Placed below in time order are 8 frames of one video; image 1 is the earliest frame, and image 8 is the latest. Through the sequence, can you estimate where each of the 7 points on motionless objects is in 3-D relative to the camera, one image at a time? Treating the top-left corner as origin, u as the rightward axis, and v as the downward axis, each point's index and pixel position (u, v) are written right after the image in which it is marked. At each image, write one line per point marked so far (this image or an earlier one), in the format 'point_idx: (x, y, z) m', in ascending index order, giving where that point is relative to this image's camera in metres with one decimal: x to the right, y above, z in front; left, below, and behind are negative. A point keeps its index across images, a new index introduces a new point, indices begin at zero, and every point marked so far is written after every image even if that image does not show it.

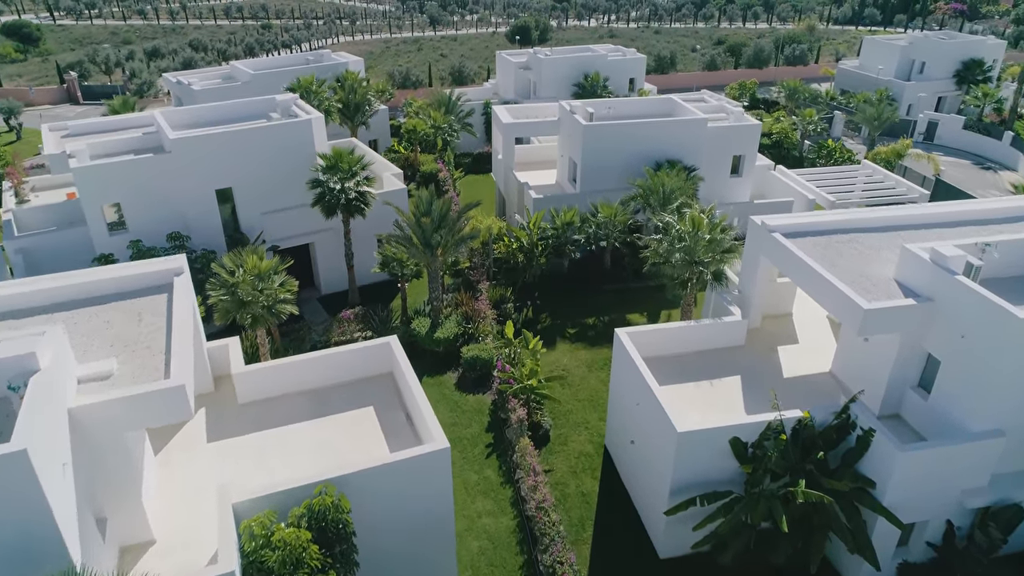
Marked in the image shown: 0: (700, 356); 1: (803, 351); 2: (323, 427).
0: (+4.7, -1.7, +18.4) m
1: (+7.4, -1.6, +18.4) m
2: (-3.8, -2.8, +14.6) m
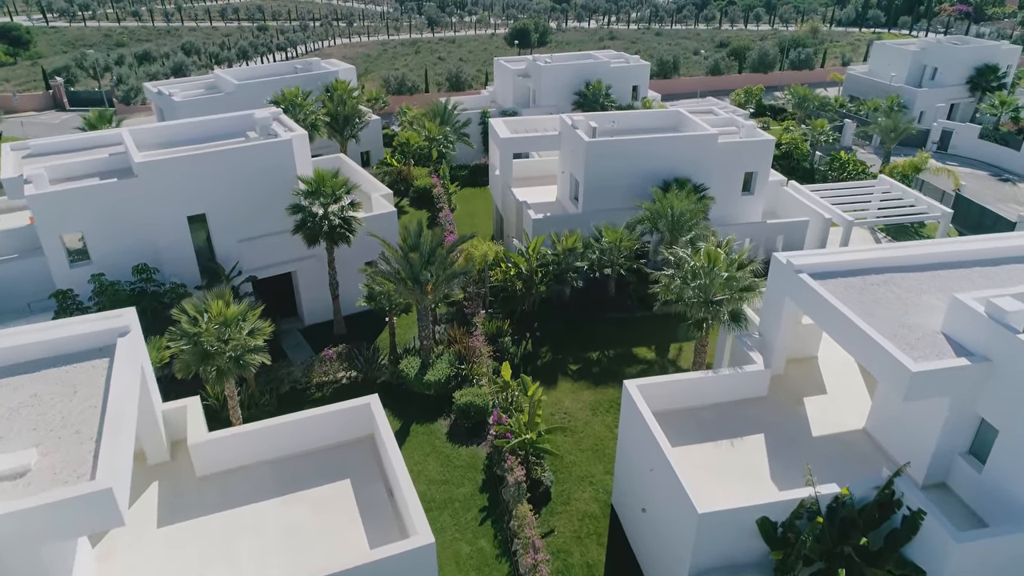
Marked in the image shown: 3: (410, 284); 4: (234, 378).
0: (+4.7, -2.7, +16.5) m
1: (+7.3, -2.6, +16.6) m
2: (-3.9, -3.8, +12.8) m
3: (-2.6, +0.1, +18.7) m
4: (-6.0, -1.9, +15.6) m
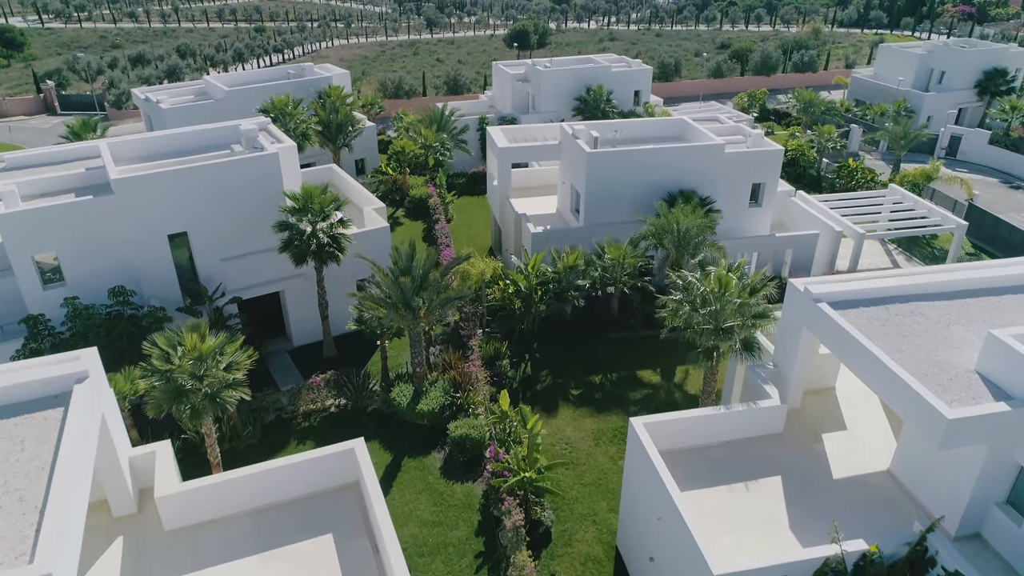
0: (+4.6, -3.4, +15.4) m
1: (+7.2, -3.3, +15.5) m
2: (-3.9, -4.4, +11.7) m
3: (-2.7, -0.5, +17.6) m
4: (-6.0, -2.6, +14.5) m
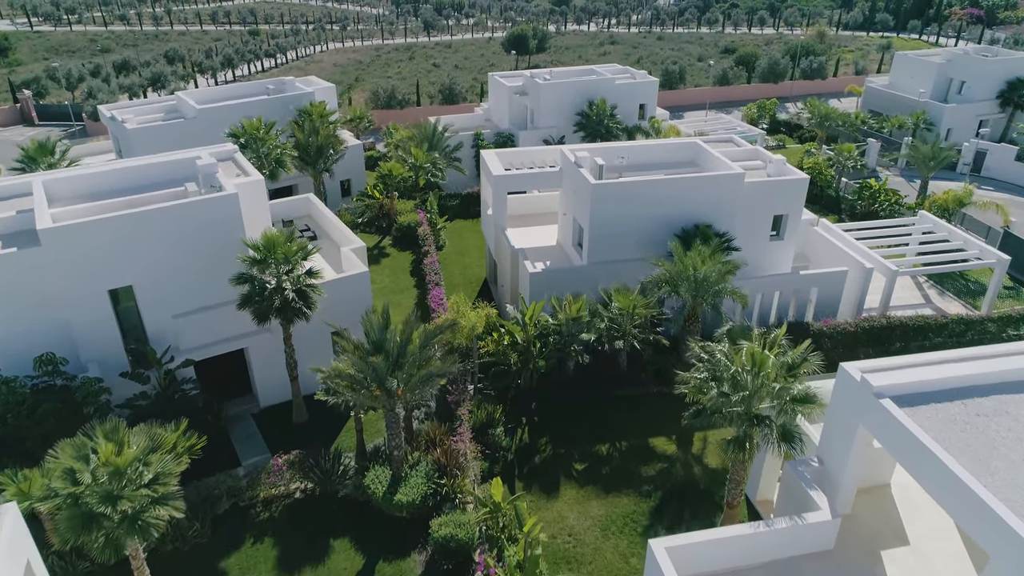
0: (+4.5, -4.9, +12.6) m
1: (+7.1, -4.8, +12.7) m
2: (-4.0, -6.0, +8.9) m
3: (-2.8, -2.0, +14.8) m
4: (-6.1, -4.1, +11.8) m
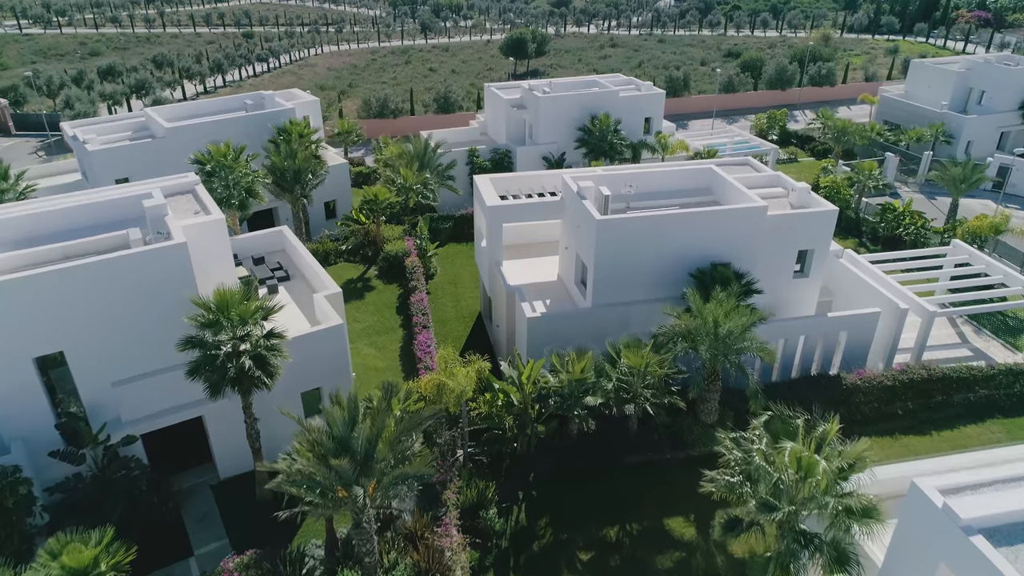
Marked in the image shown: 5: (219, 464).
0: (+4.4, -6.3, +10.1) m
1: (+7.0, -6.2, +10.1) m
2: (-4.1, -7.4, +6.4) m
3: (-2.9, -3.4, +12.2) m
4: (-6.3, -5.5, +9.2) m
5: (-7.2, -4.3, +17.9) m
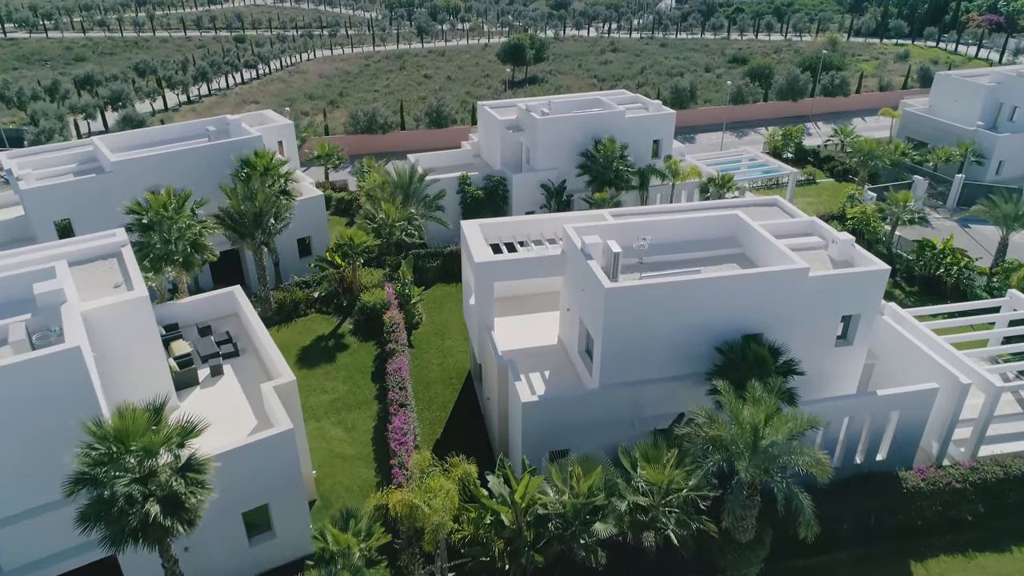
0: (+4.2, -8.2, +6.5) m
1: (+6.8, -8.1, +6.6) m
2: (-4.3, -9.3, +2.8) m
3: (-3.1, -5.4, +8.7) m
4: (-6.4, -7.5, +5.6) m
5: (-7.4, -6.3, +14.4) m
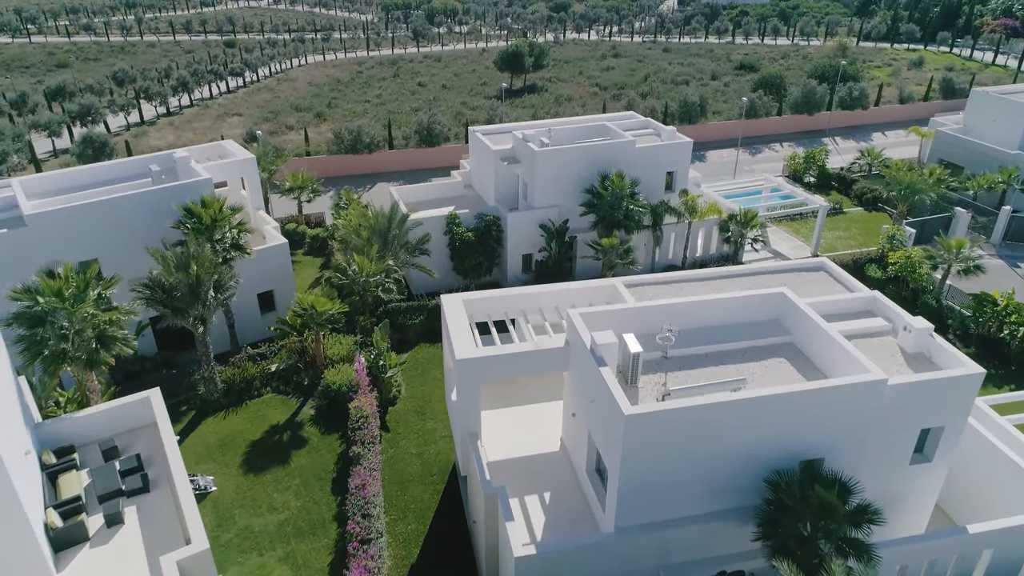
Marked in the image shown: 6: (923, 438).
0: (+4.0, -10.5, +2.3) m
1: (+6.6, -10.4, +2.4) m
2: (-4.5, -11.6, -1.4) m
3: (-3.3, -7.7, +4.4) m
4: (-6.6, -9.7, +1.4) m
5: (-7.6, -8.6, +10.1) m
6: (+9.1, -3.3, +15.9) m
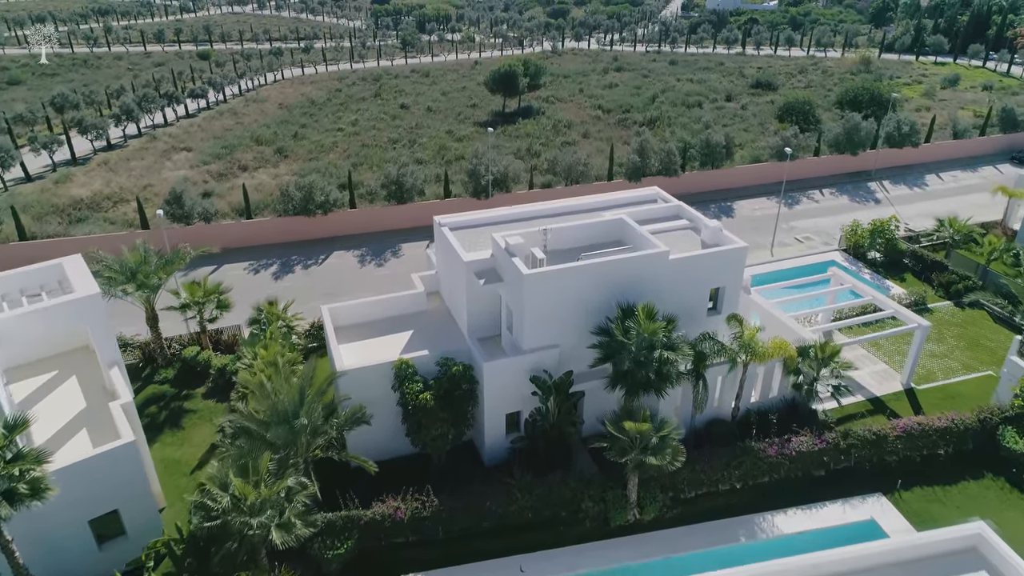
0: (+3.5, -15.7, -7.3) m
1: (+6.1, -15.6, -7.2) m
2: (-5.0, -16.9, -11.1) m
3: (-3.8, -12.9, -5.2) m
4: (-7.2, -15.0, -8.2) m
5: (-8.2, -13.8, +0.5) m
6: (+8.5, -8.6, +6.3) m
